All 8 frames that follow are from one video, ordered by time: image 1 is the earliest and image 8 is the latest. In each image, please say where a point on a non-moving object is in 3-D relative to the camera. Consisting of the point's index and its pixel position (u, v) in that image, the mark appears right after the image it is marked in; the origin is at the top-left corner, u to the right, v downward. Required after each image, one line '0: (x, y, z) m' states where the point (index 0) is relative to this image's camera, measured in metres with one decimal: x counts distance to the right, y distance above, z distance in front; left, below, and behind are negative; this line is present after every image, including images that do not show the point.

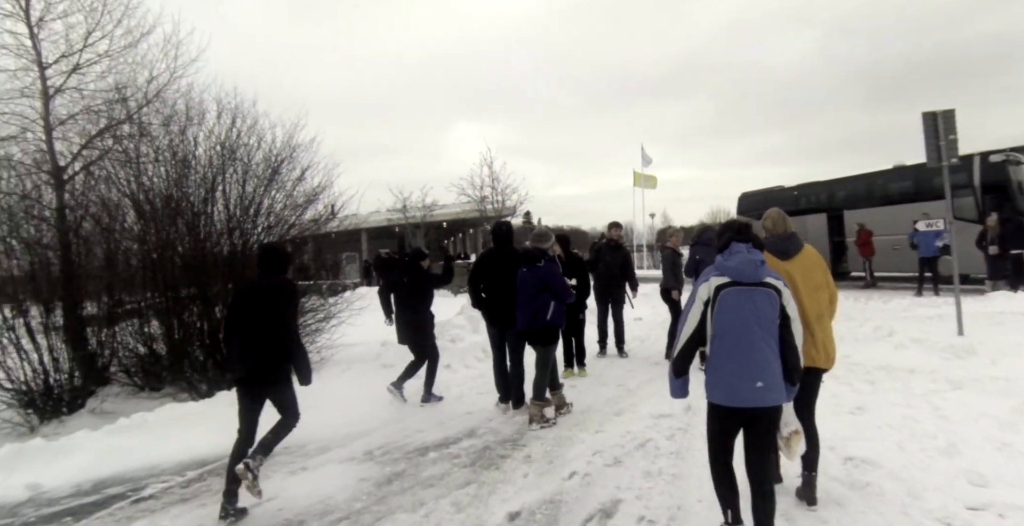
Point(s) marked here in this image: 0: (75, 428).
0: (-7.4, -2.8, +11.1) m
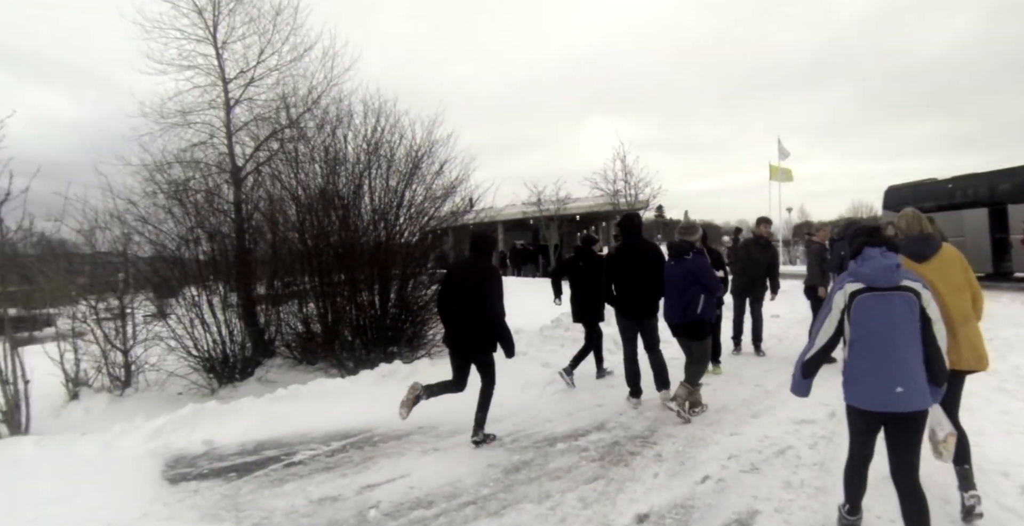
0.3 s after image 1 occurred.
0: (-5.1, -2.5, +12.3) m
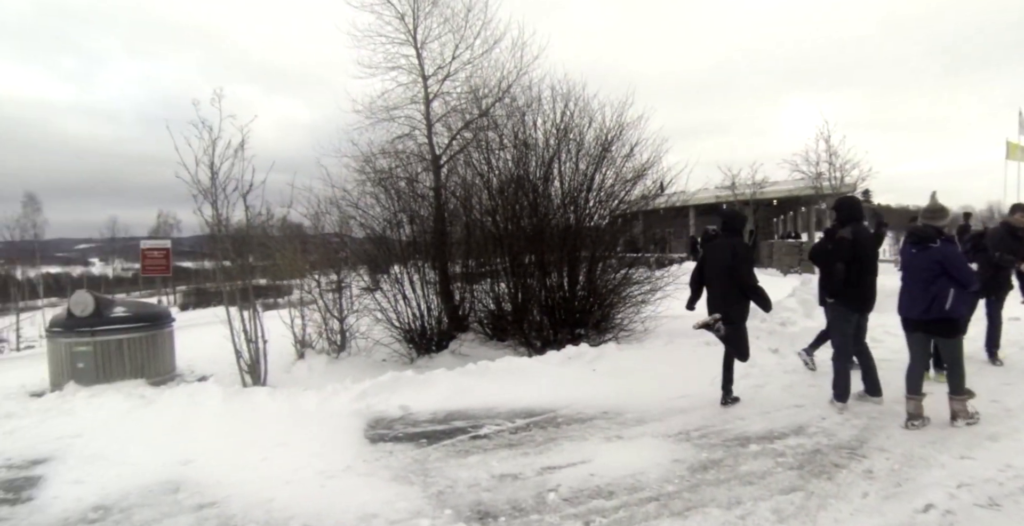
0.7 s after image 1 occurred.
0: (-1.5, -2.1, +13.0) m
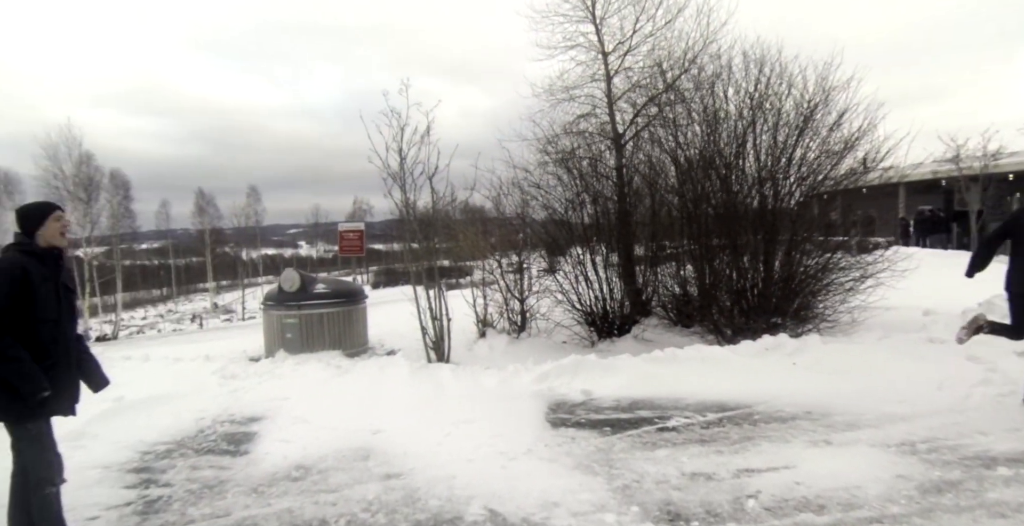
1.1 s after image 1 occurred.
0: (+2.1, -1.7, +12.5) m
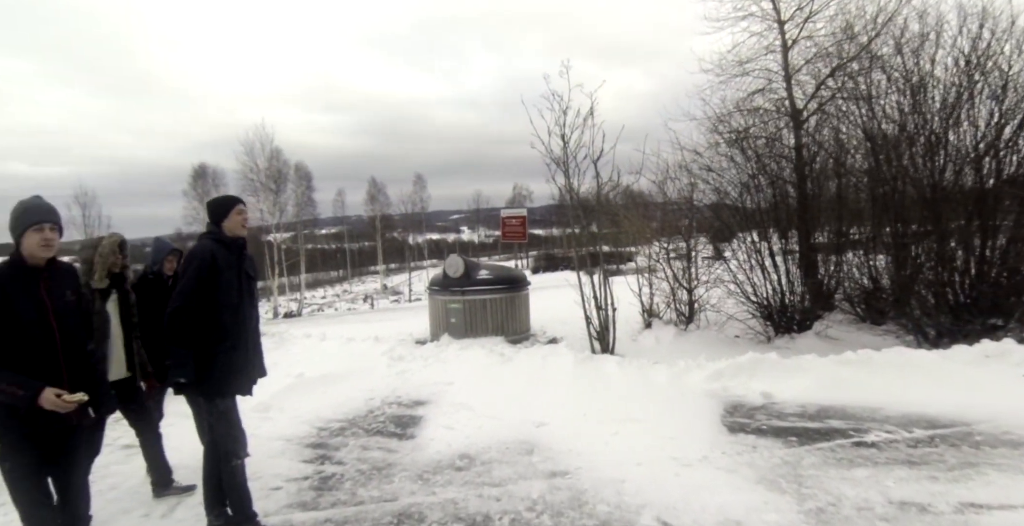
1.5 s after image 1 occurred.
0: (+5.0, -1.5, +11.3) m
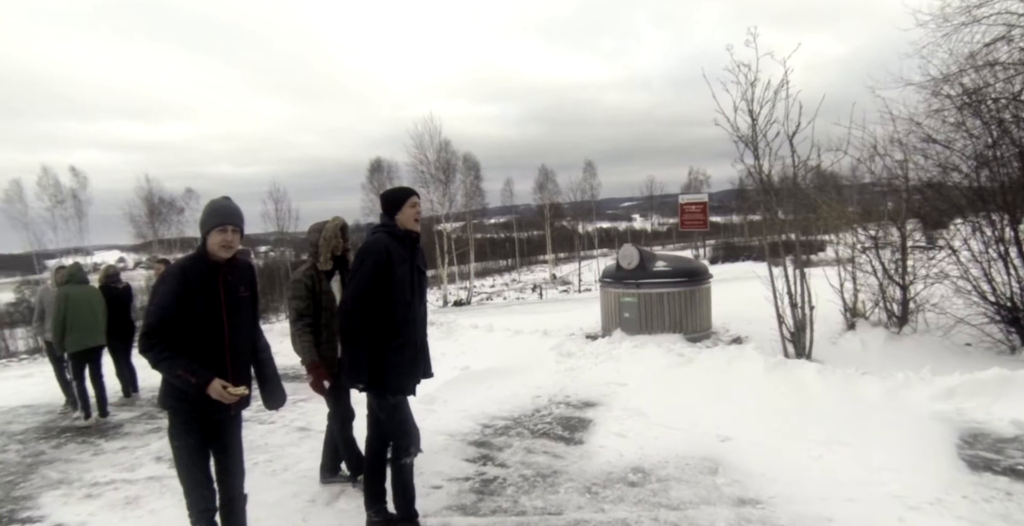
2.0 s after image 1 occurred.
0: (+7.7, -1.4, +9.2) m
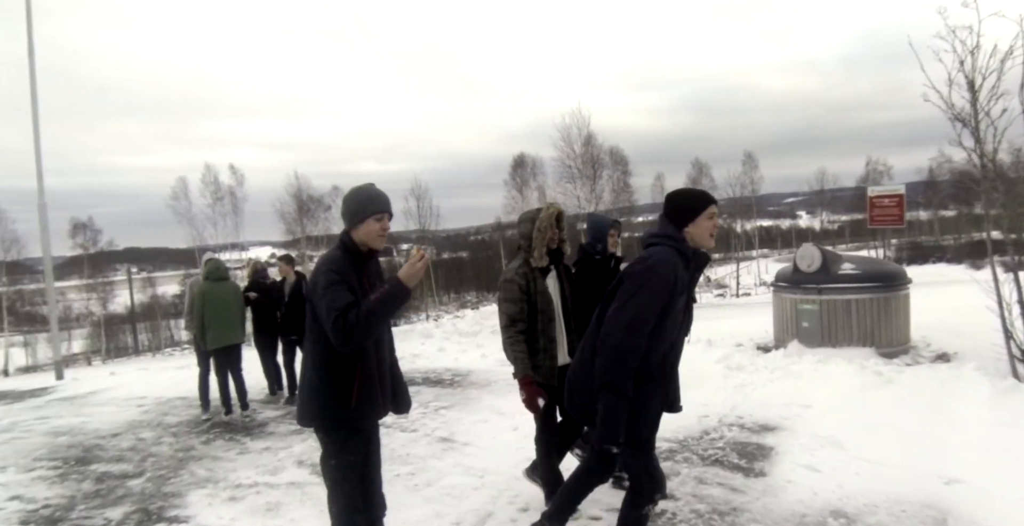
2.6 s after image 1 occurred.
0: (+9.5, -1.5, +6.9) m
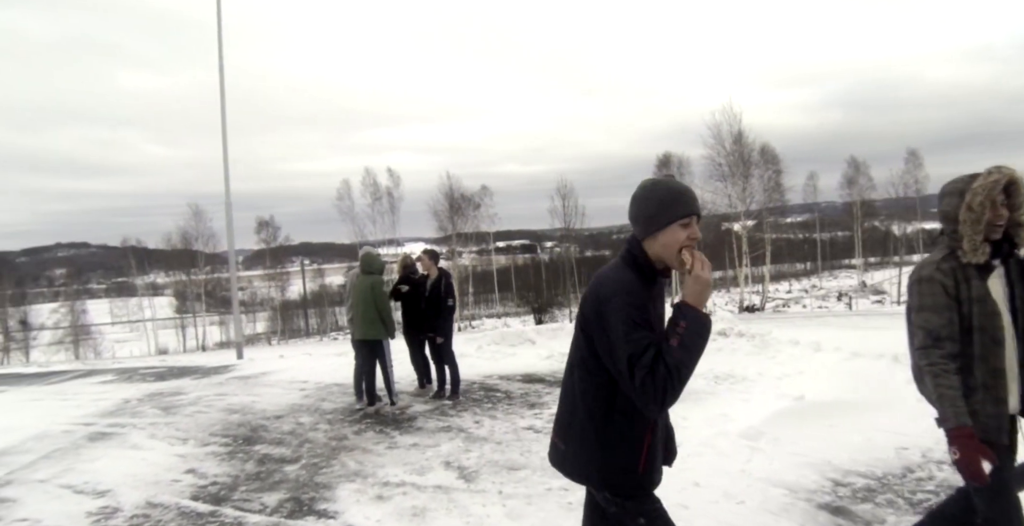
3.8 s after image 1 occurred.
0: (+10.8, -1.7, +4.3) m
